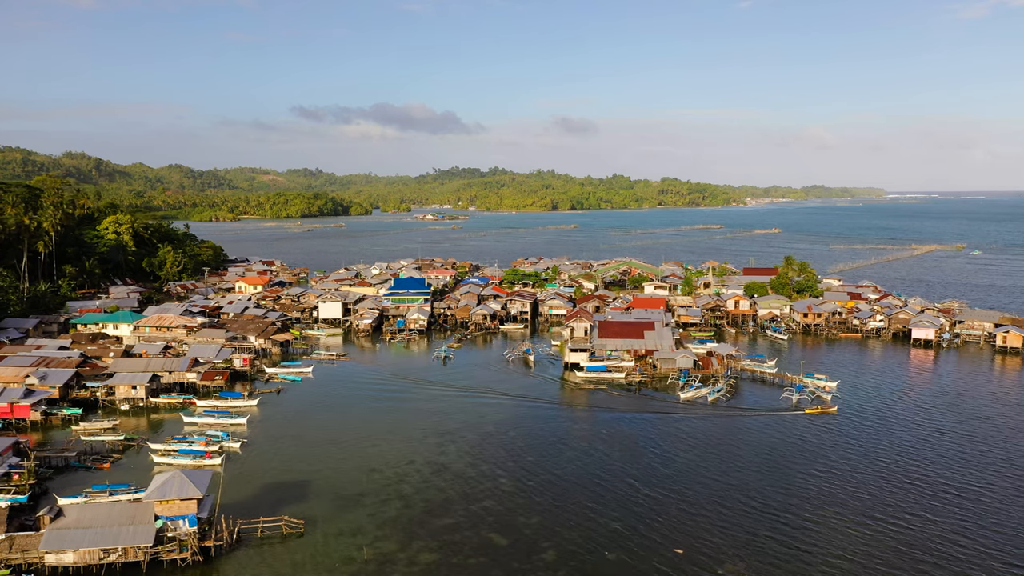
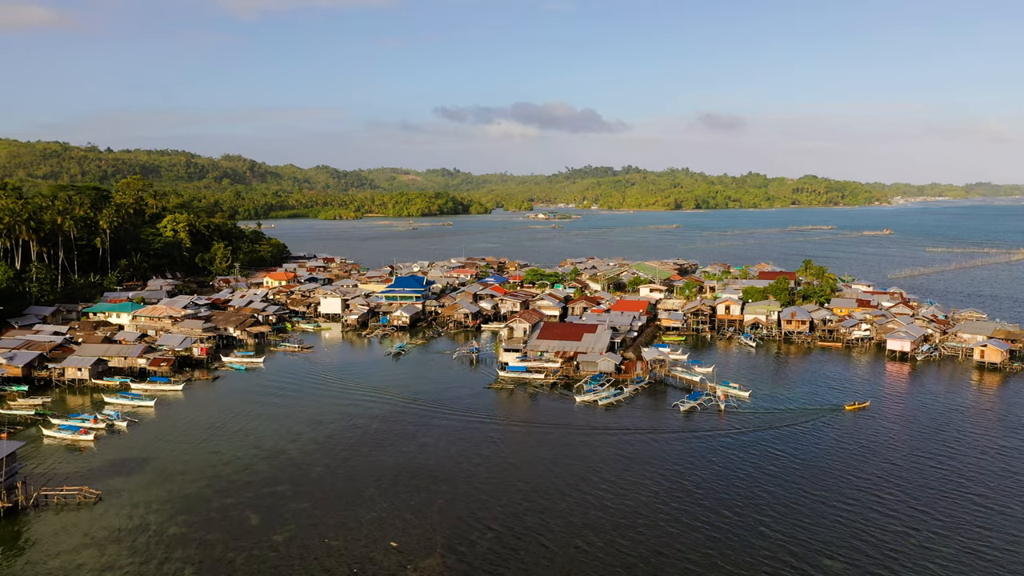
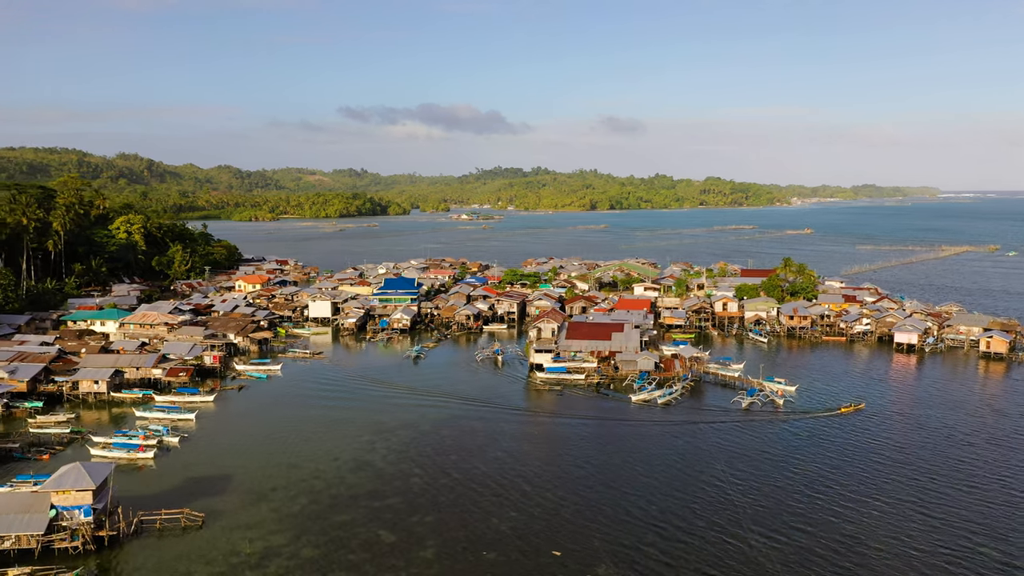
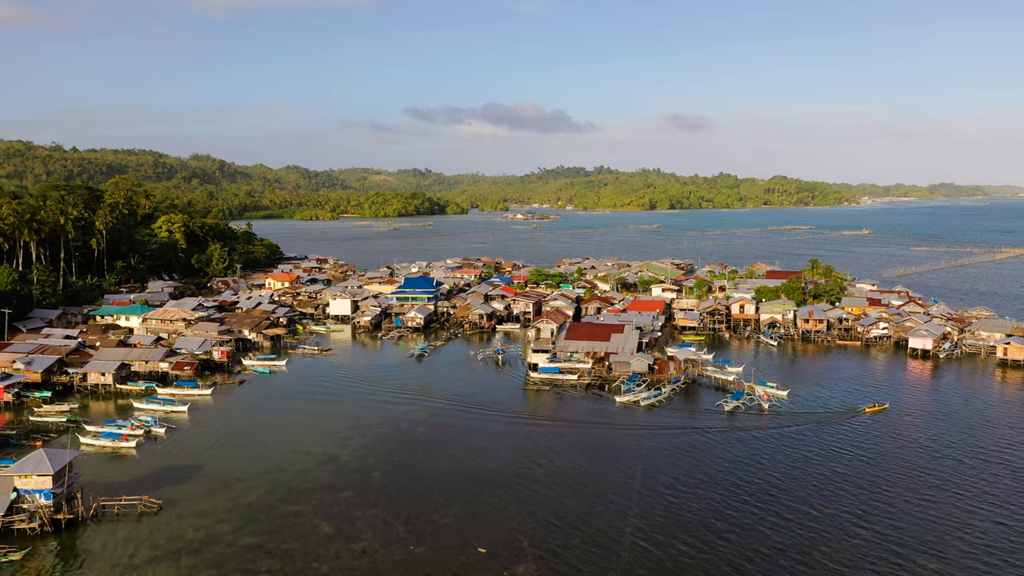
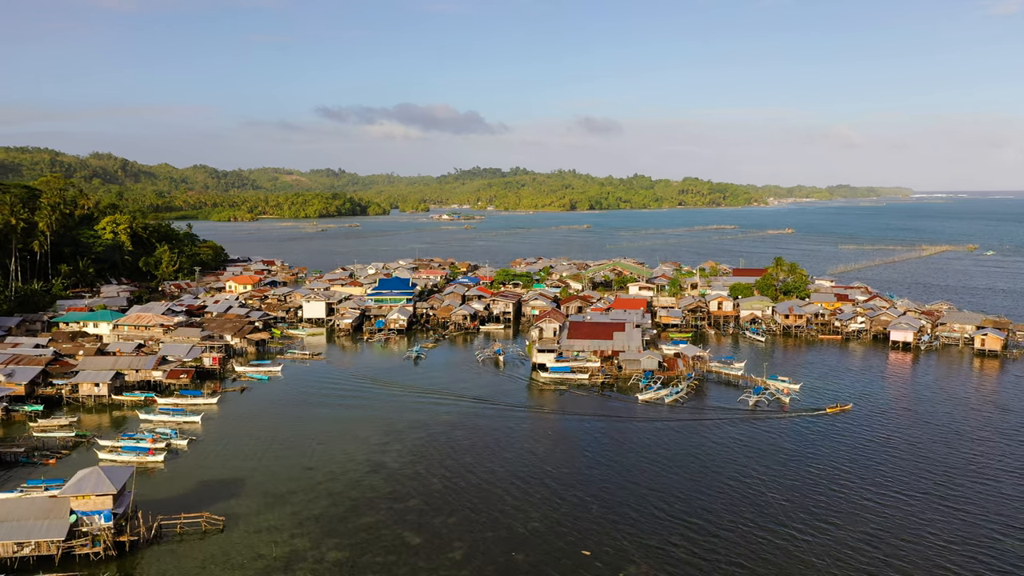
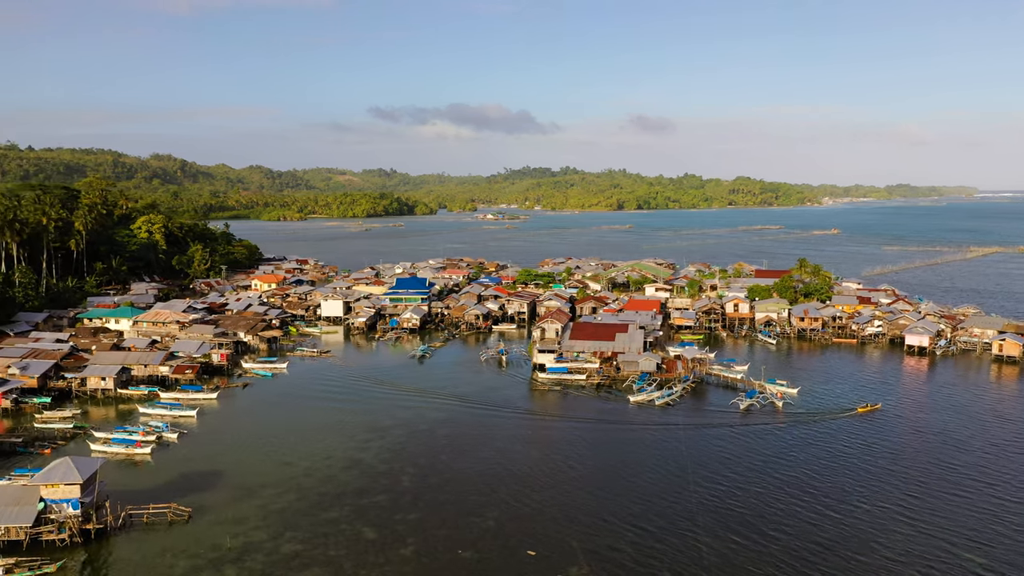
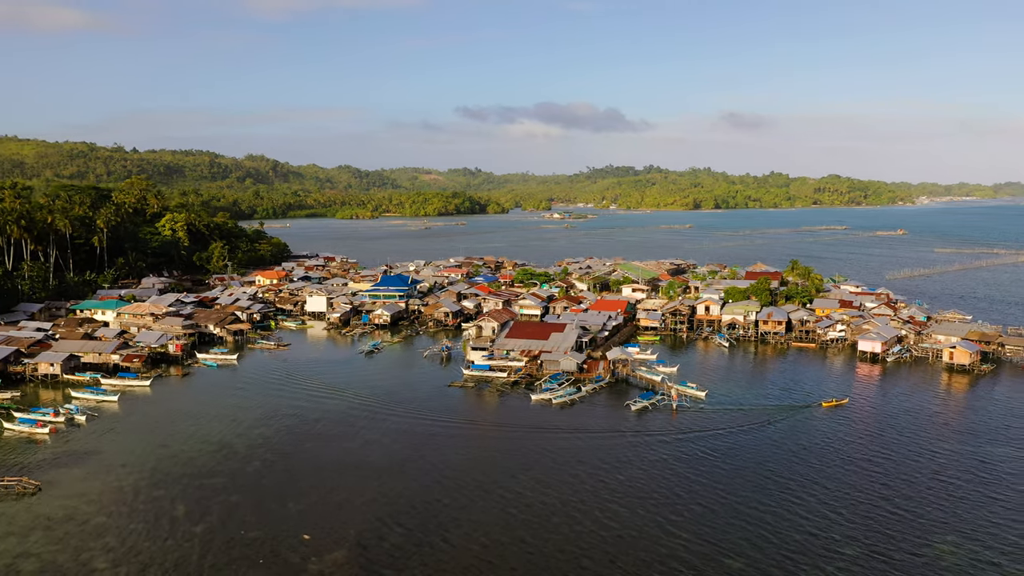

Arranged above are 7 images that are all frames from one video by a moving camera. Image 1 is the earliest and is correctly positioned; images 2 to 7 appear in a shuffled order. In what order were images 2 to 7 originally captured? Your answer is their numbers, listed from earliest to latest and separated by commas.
5, 3, 6, 4, 2, 7
